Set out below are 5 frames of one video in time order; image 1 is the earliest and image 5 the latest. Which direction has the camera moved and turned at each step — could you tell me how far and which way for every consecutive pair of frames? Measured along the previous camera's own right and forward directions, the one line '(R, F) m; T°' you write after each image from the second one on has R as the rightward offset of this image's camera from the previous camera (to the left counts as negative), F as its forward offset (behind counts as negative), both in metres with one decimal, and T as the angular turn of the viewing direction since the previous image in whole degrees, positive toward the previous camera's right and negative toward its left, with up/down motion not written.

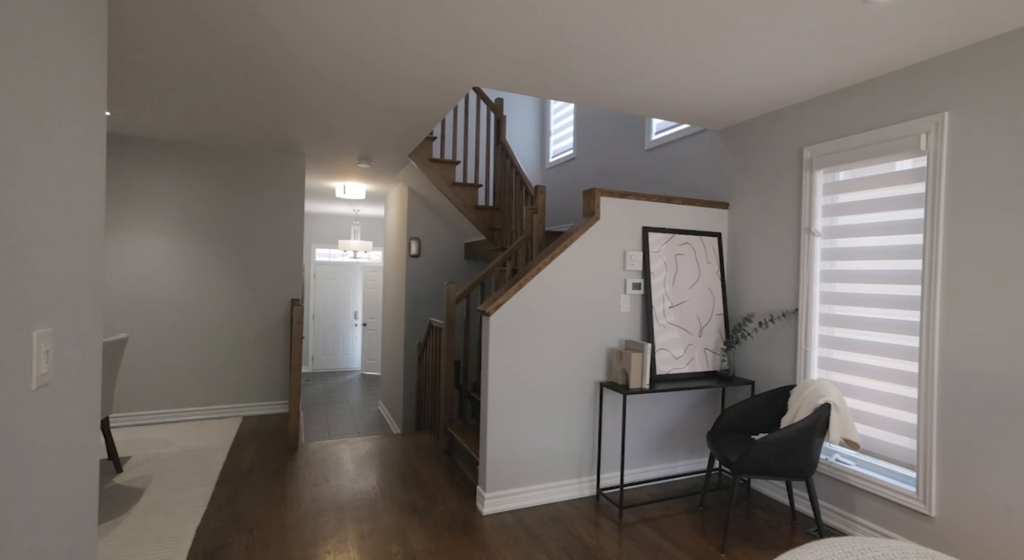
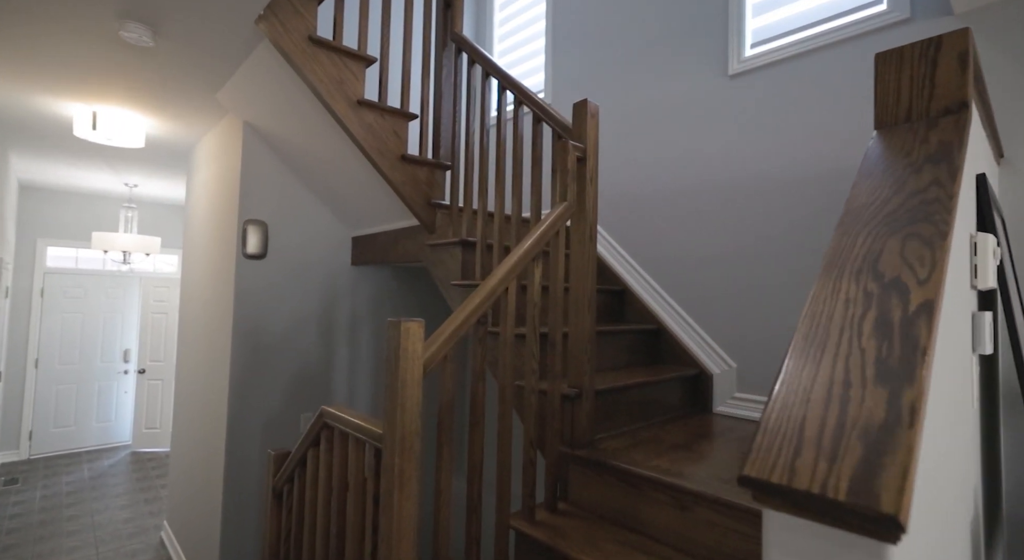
(-0.6, +2.4) m; +19°
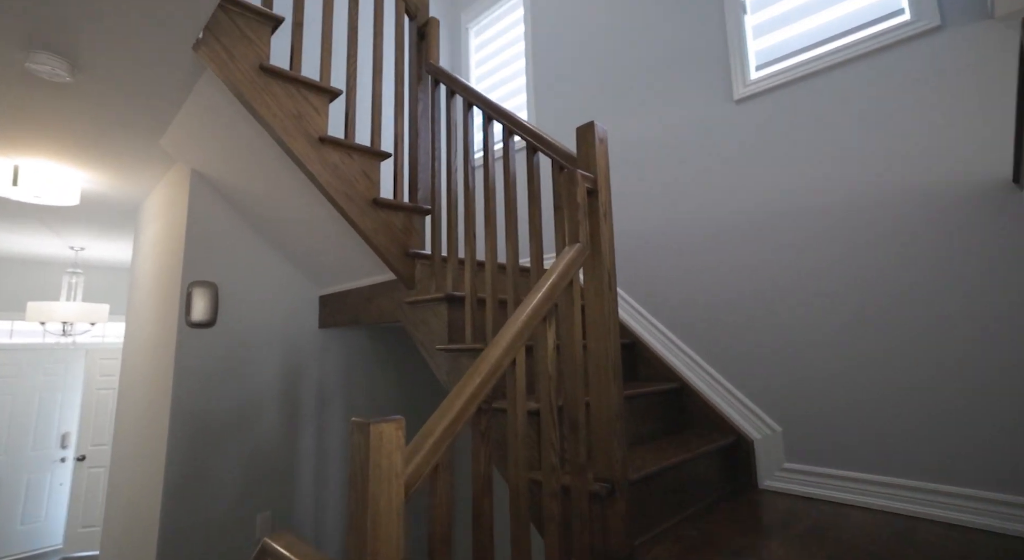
(-0.1, +0.4) m; +2°
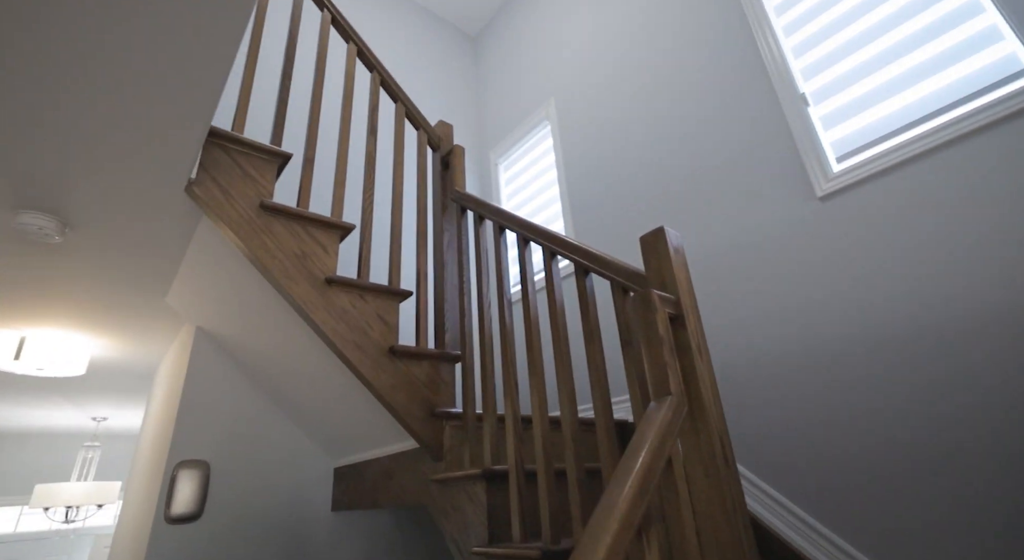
(0.0, +0.4) m; -4°
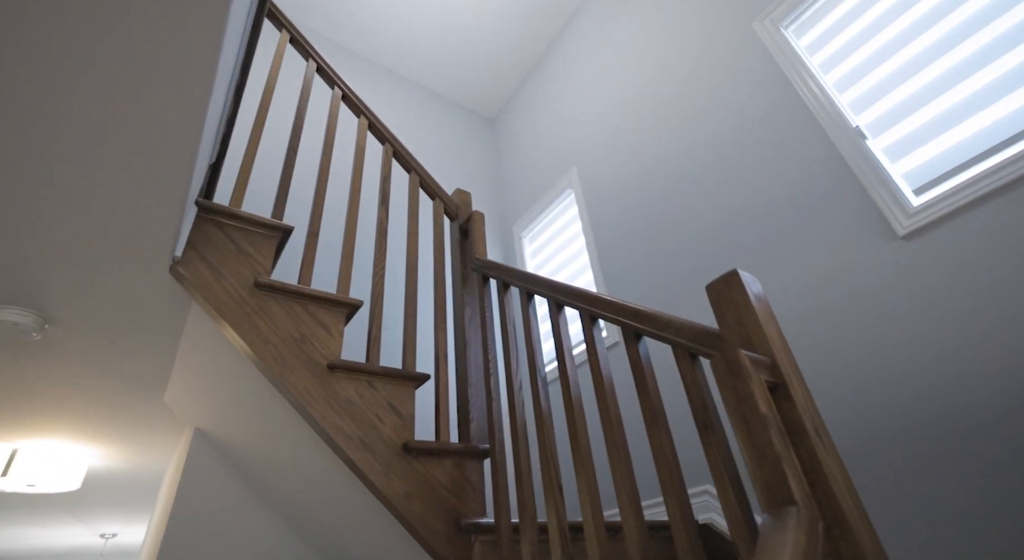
(0.0, +0.2) m; -3°
